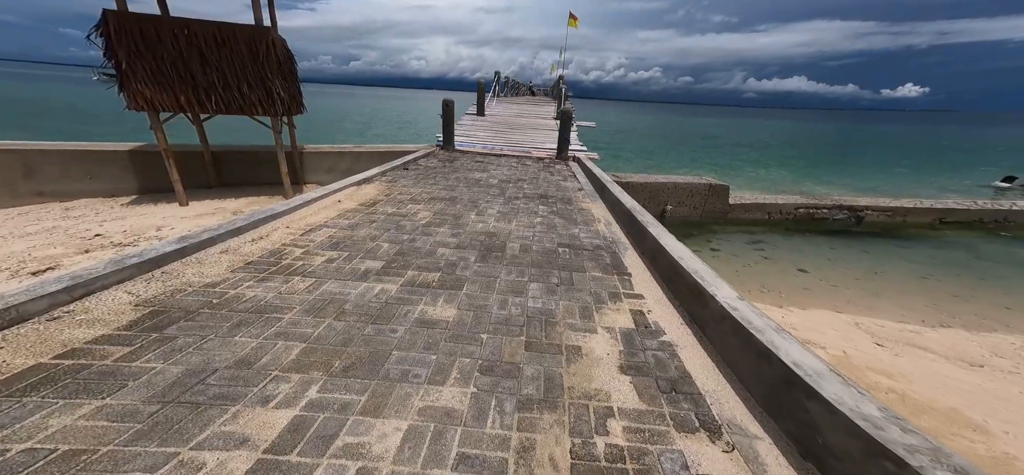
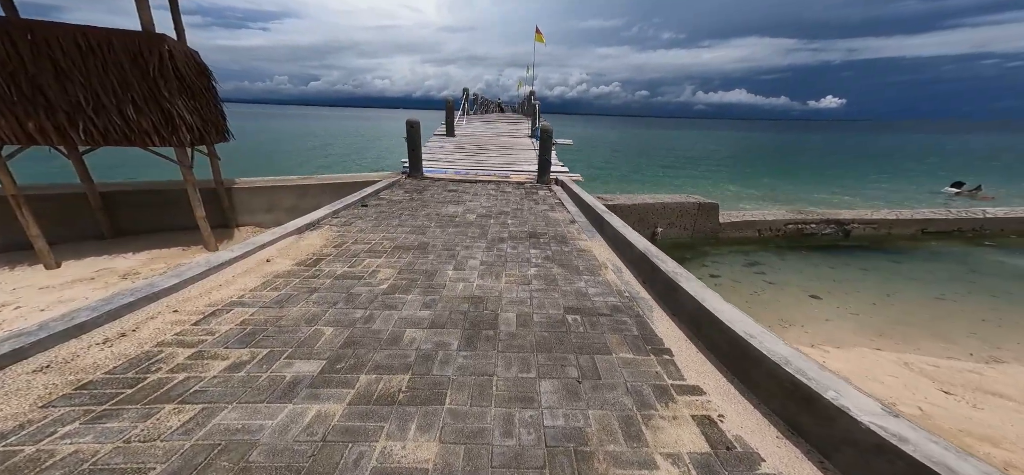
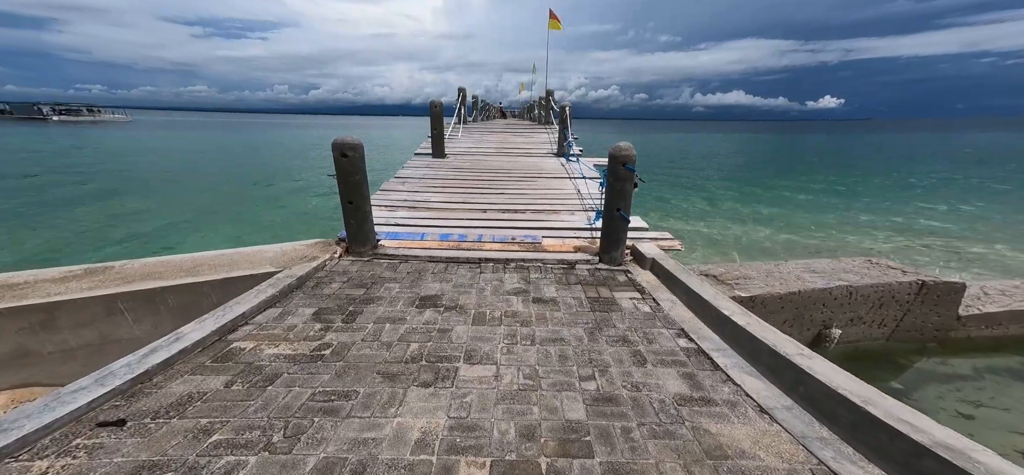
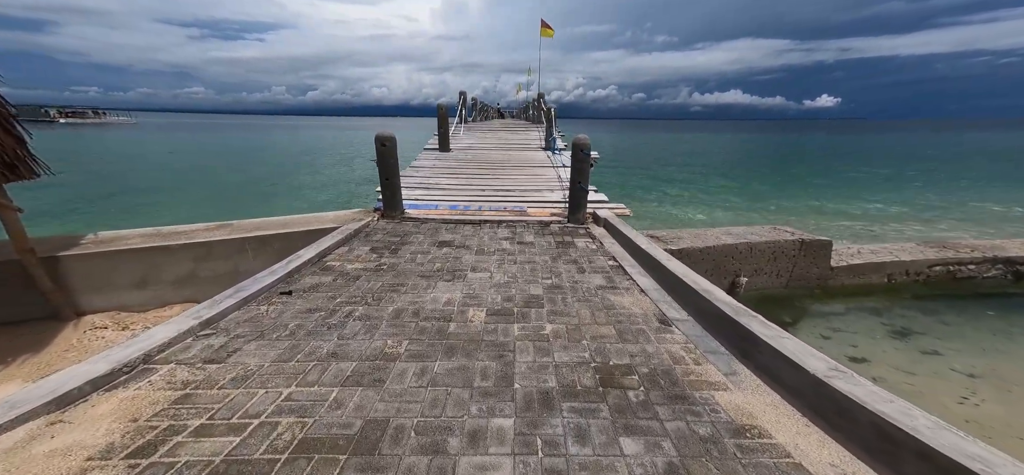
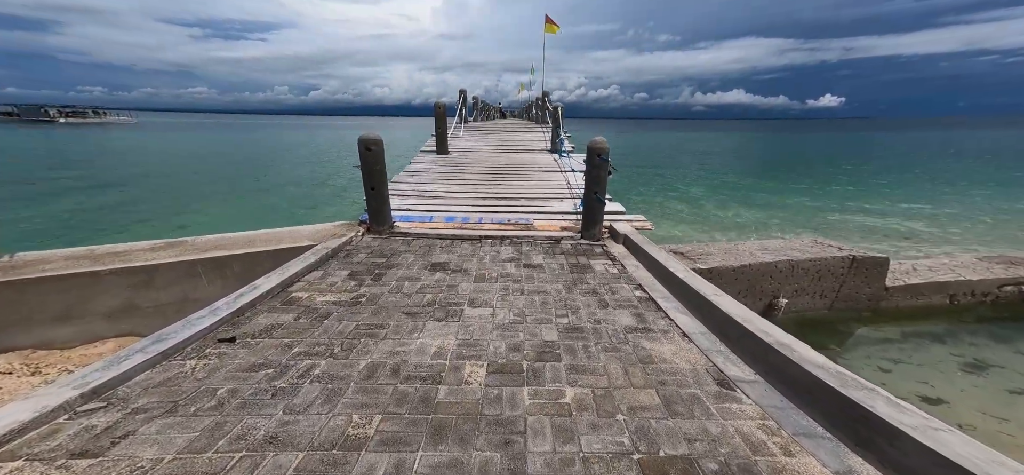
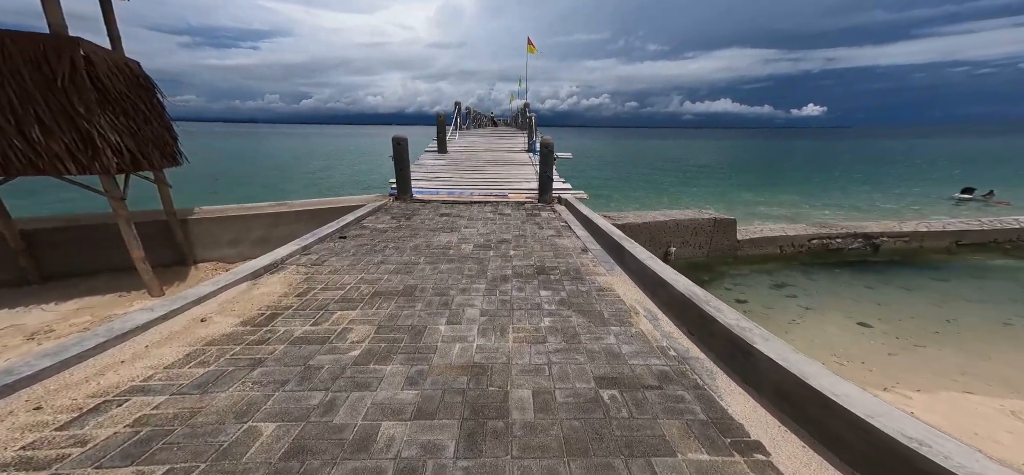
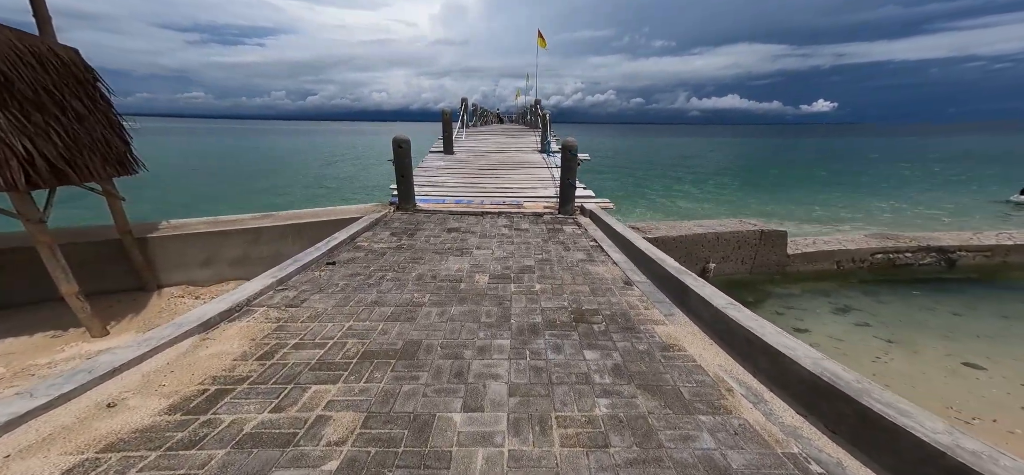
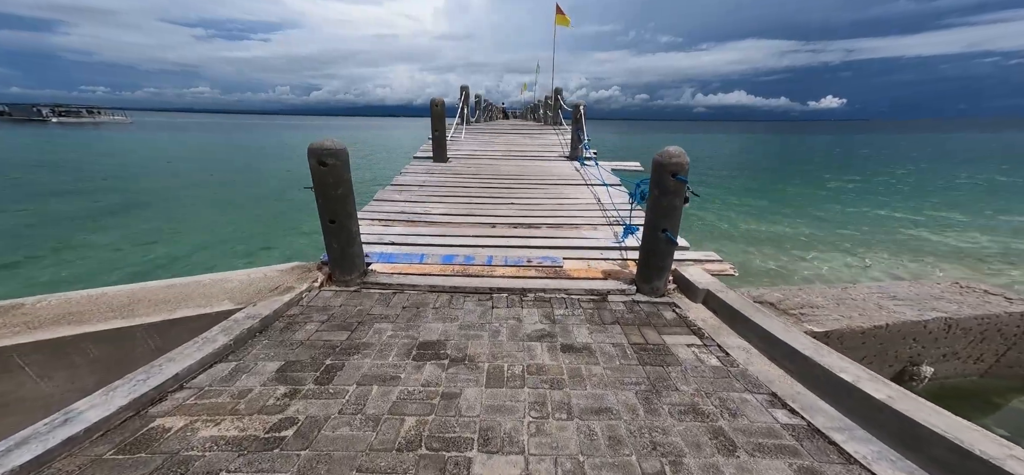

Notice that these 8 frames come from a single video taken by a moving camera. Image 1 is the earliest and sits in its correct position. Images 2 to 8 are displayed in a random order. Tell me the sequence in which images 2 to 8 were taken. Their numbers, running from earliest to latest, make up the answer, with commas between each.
2, 6, 7, 4, 5, 3, 8
